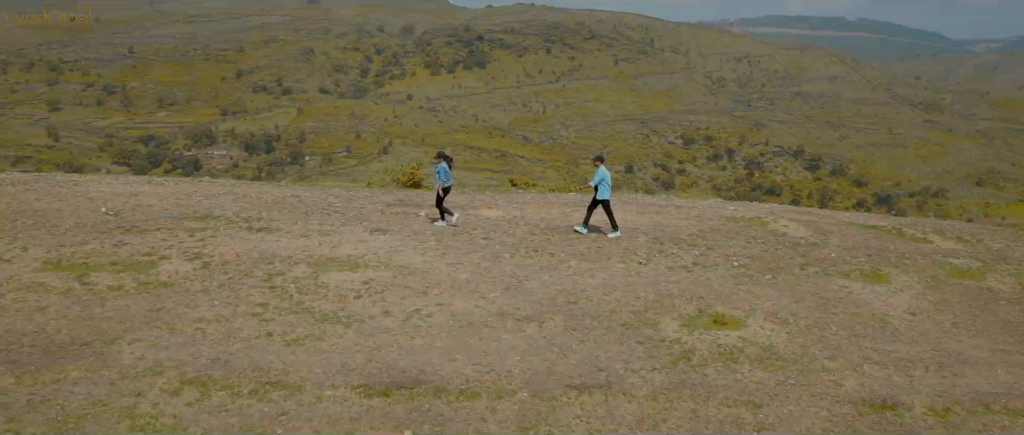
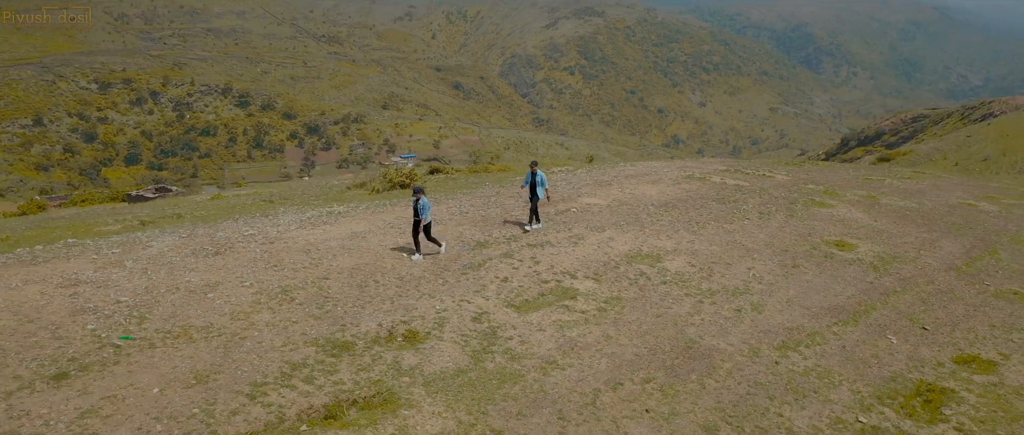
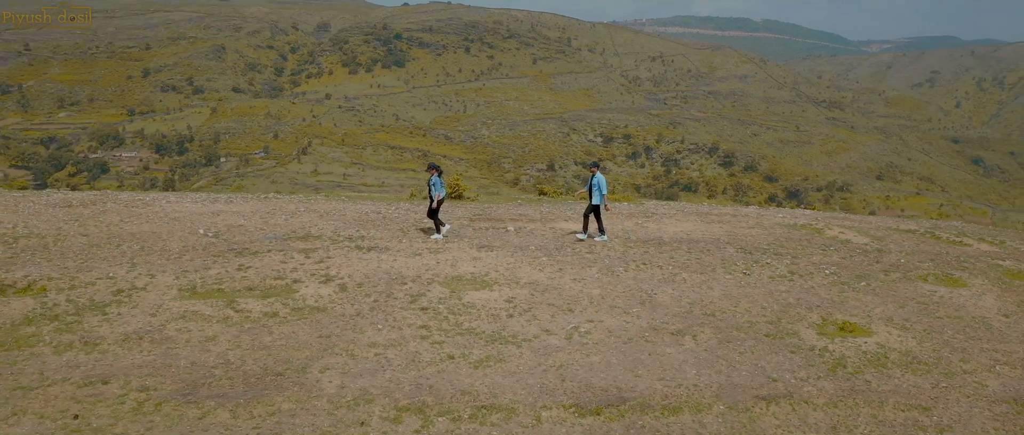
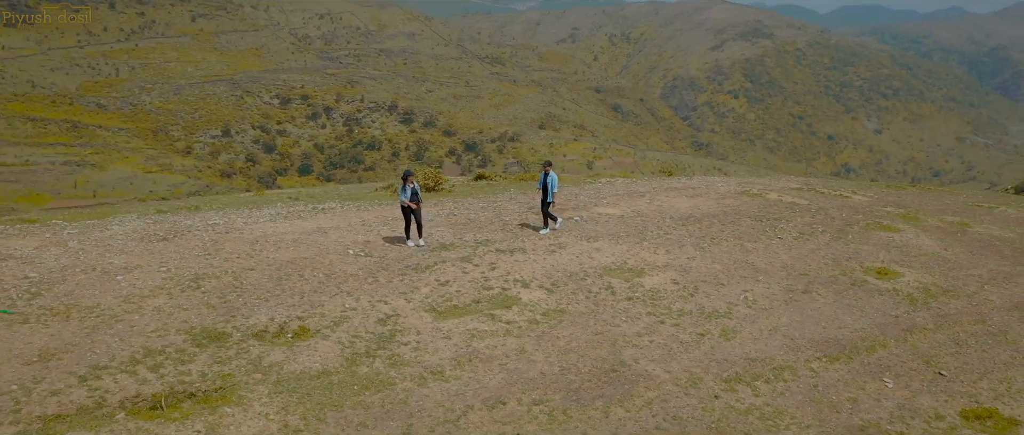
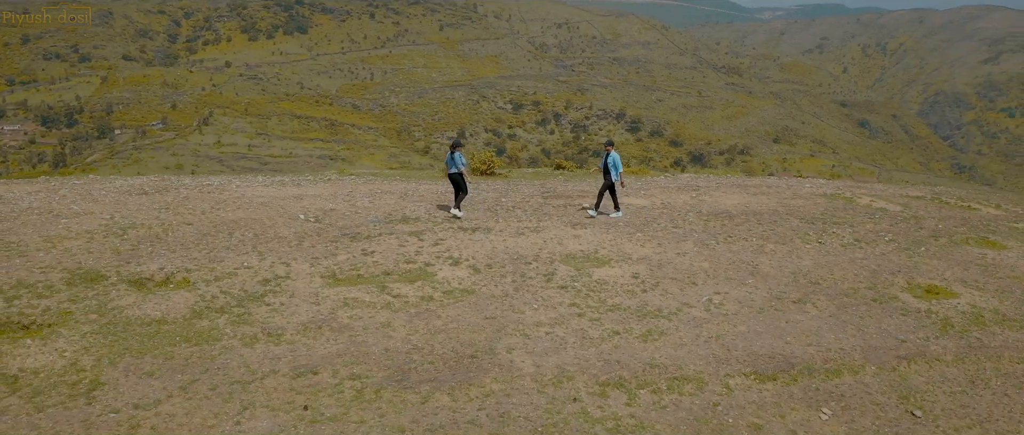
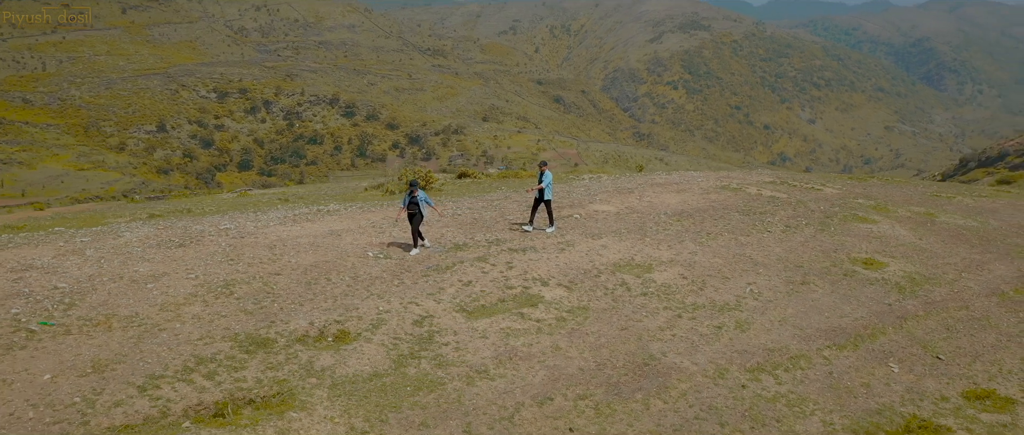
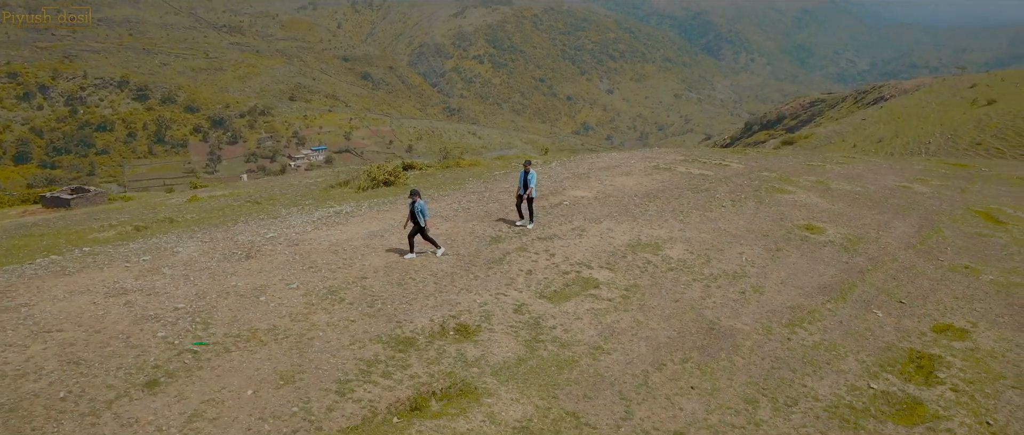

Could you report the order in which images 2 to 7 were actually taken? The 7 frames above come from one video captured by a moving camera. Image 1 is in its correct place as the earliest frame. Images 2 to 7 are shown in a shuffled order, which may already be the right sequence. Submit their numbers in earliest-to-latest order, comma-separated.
3, 5, 4, 6, 2, 7
